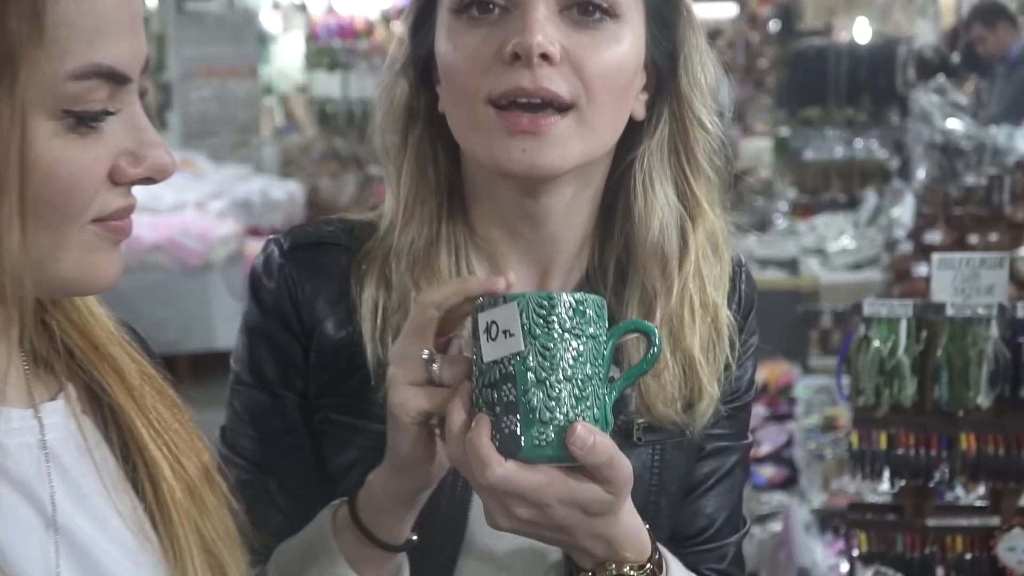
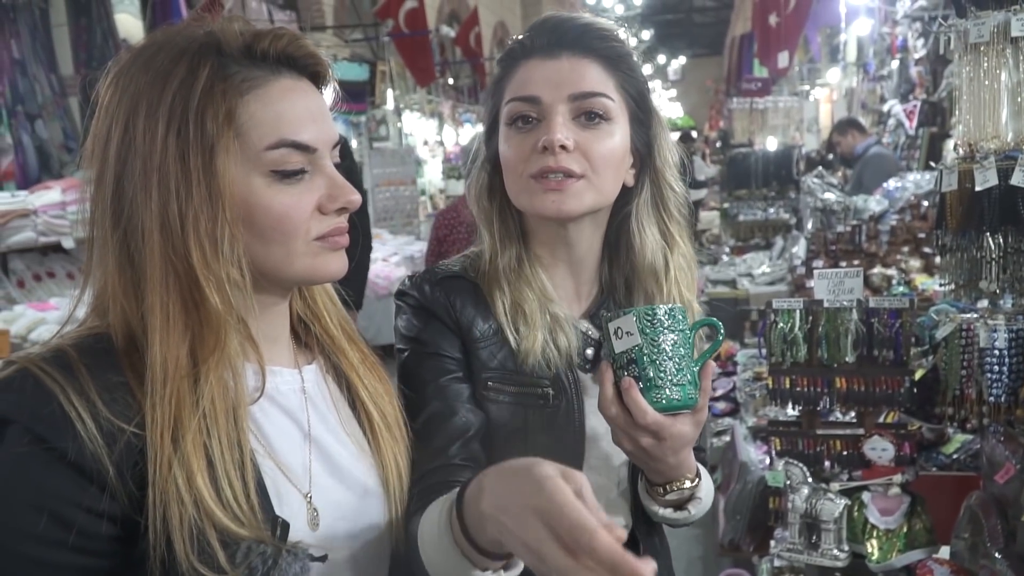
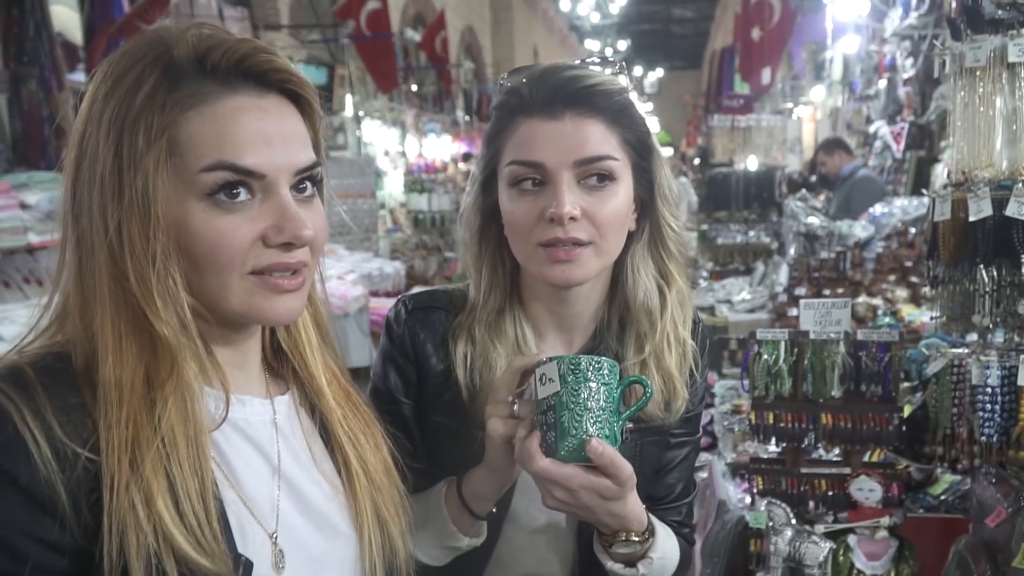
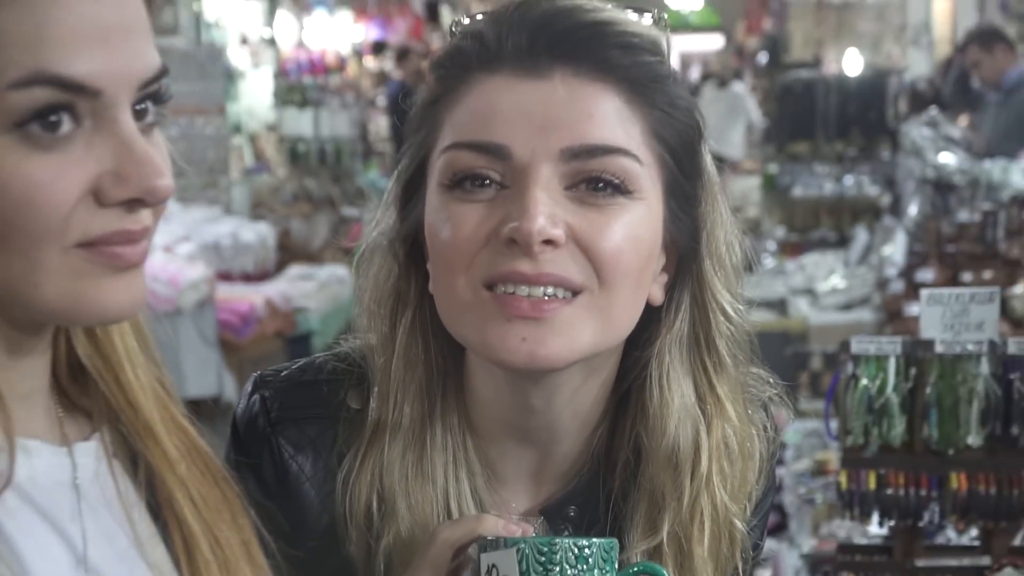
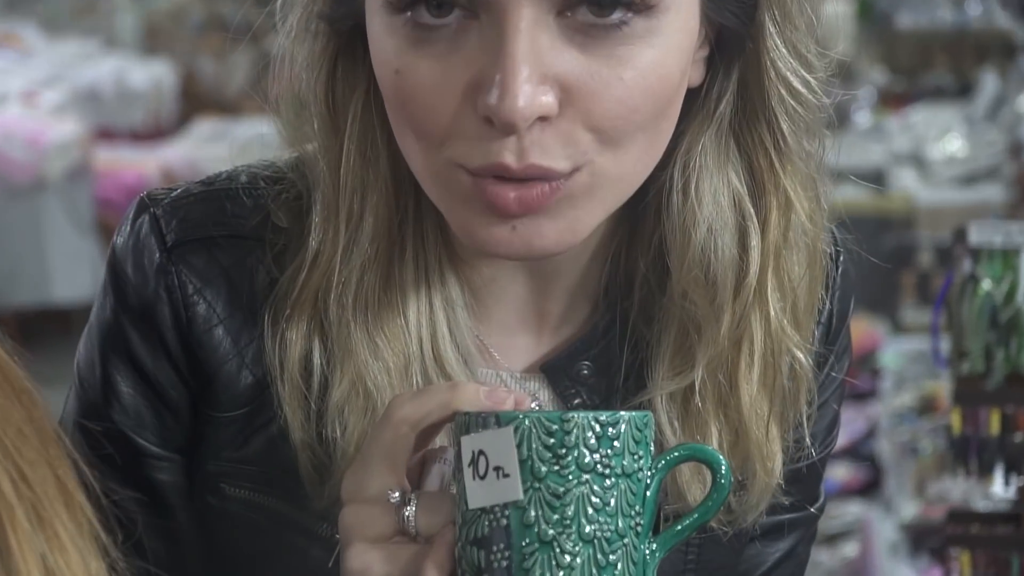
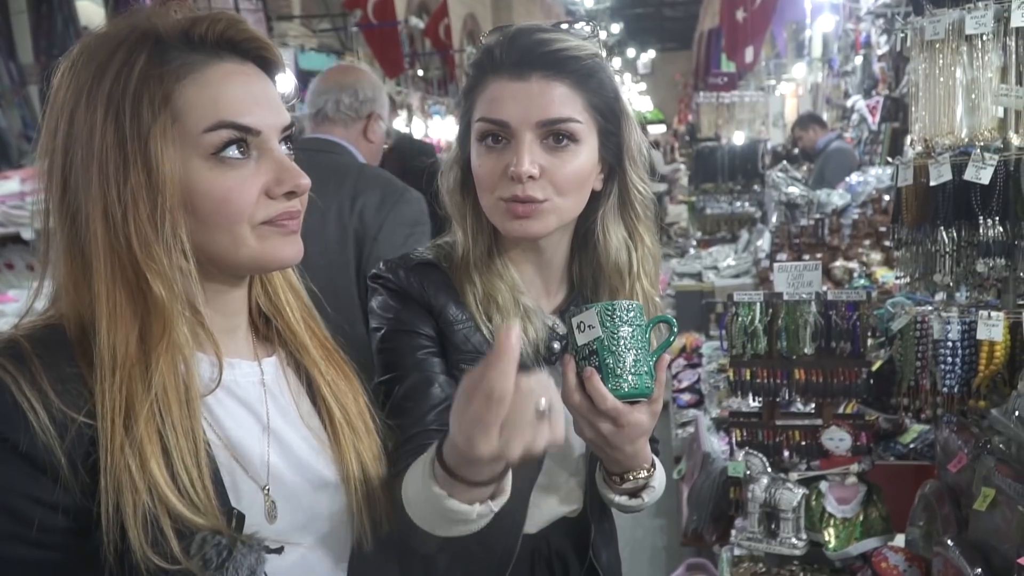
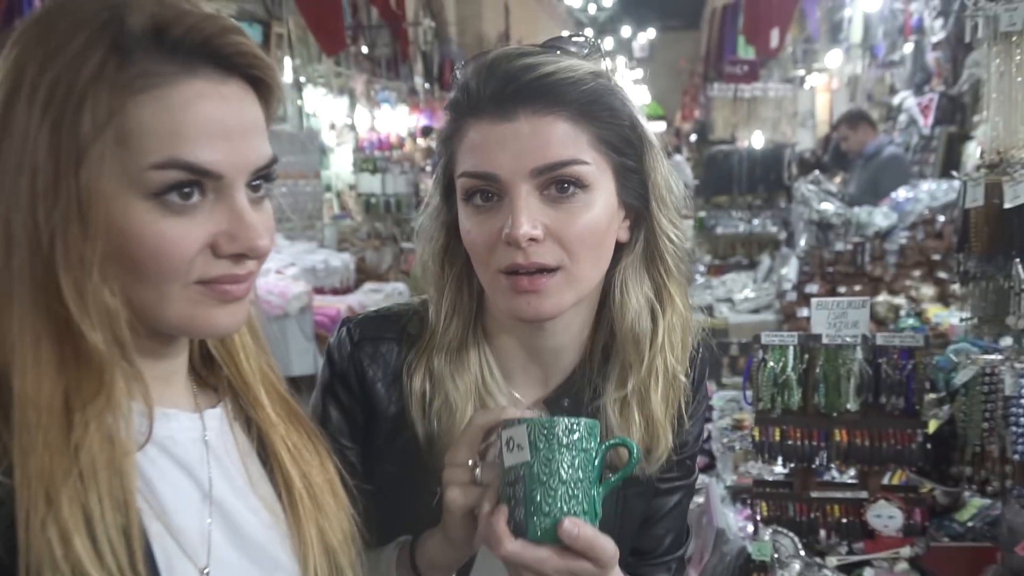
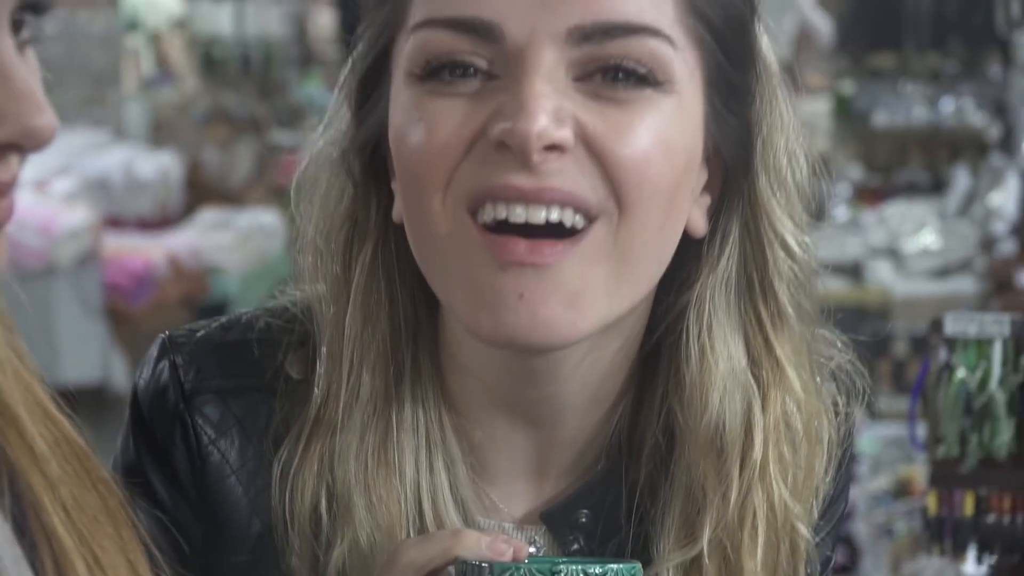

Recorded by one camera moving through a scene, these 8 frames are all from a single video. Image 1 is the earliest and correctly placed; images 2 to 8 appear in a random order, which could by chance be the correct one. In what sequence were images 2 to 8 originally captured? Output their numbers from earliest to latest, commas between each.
5, 8, 4, 7, 3, 6, 2
